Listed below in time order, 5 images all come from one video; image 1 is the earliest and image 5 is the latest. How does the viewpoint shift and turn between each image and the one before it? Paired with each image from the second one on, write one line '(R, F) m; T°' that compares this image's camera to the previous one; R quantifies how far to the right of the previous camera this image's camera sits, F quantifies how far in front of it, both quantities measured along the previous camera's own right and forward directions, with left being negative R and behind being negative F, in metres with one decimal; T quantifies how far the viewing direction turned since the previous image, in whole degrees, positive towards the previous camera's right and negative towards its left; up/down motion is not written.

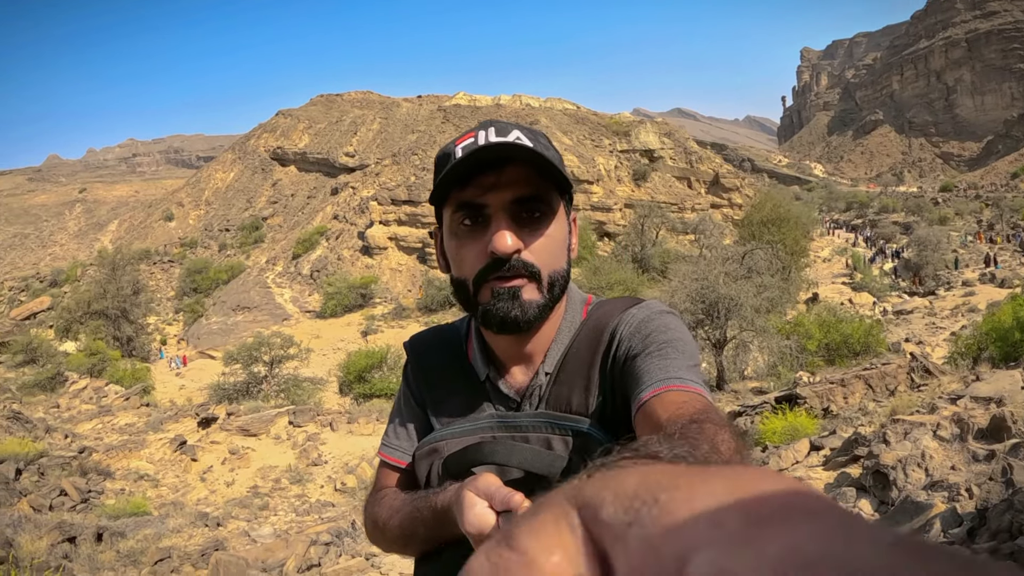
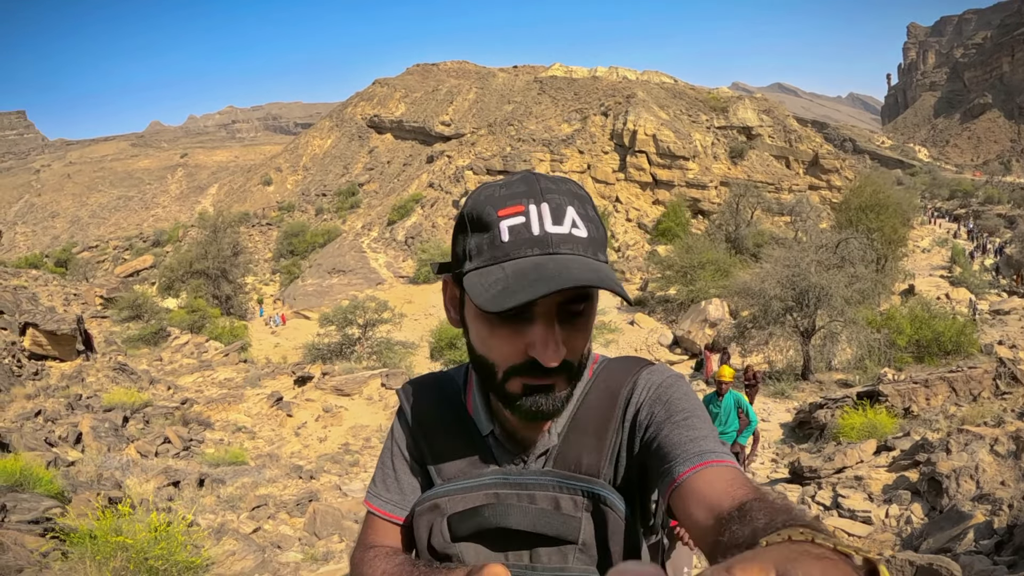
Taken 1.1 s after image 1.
(-0.4, +0.4) m; -7°
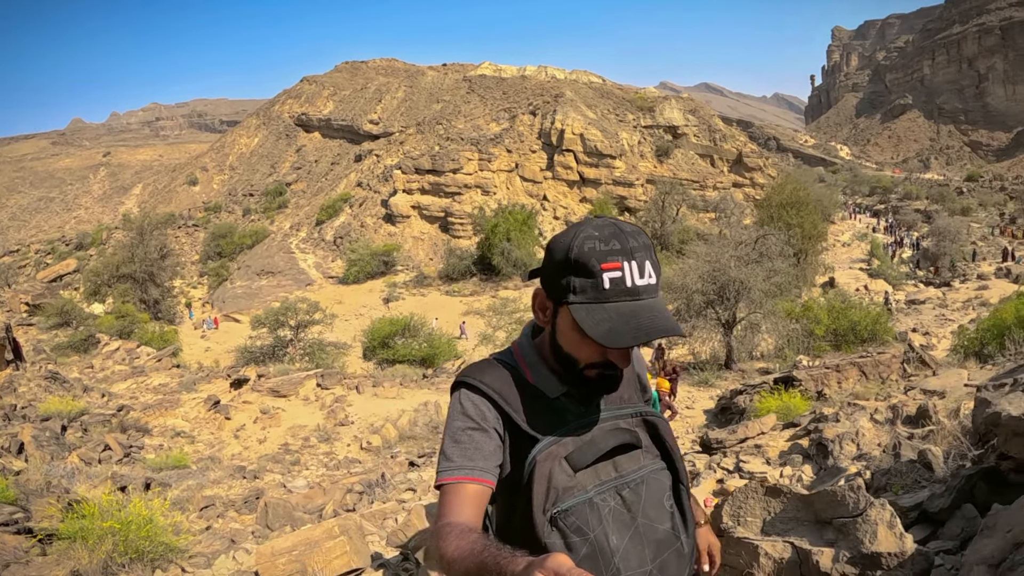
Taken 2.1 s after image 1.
(+0.1, -0.6) m; +6°
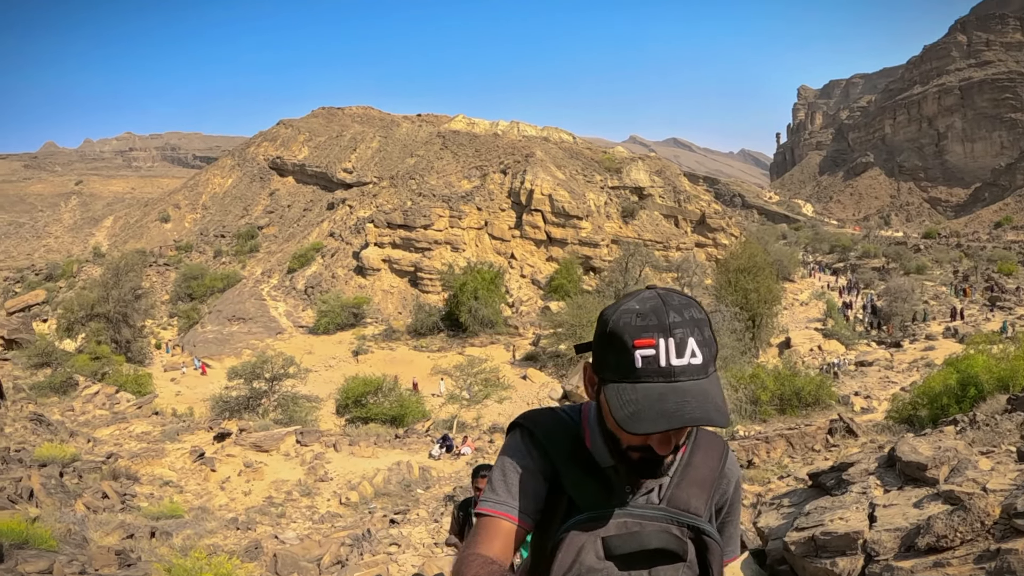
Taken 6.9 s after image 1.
(-0.2, -0.8) m; +3°
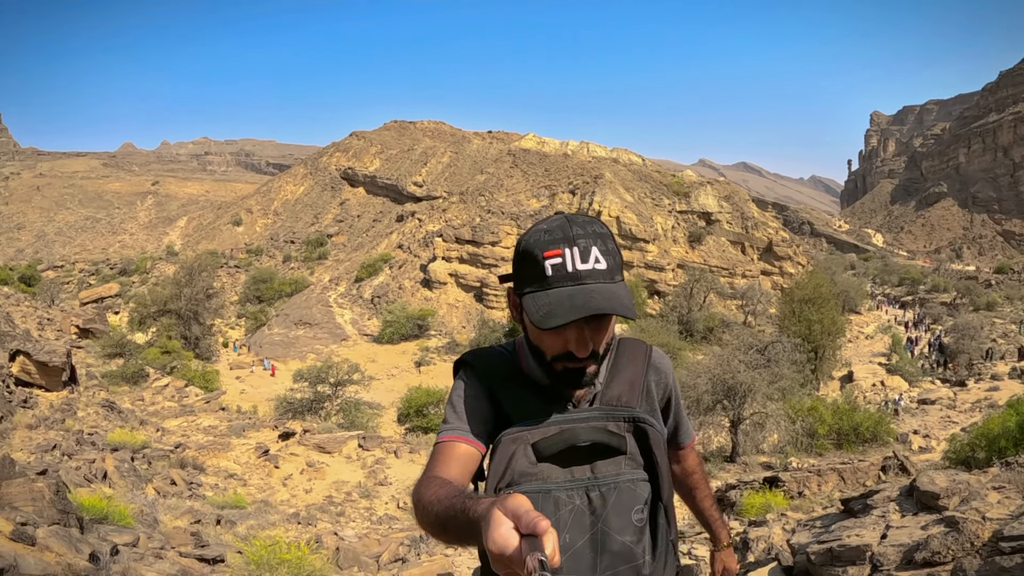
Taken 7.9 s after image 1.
(-0.4, +0.3) m; -5°
